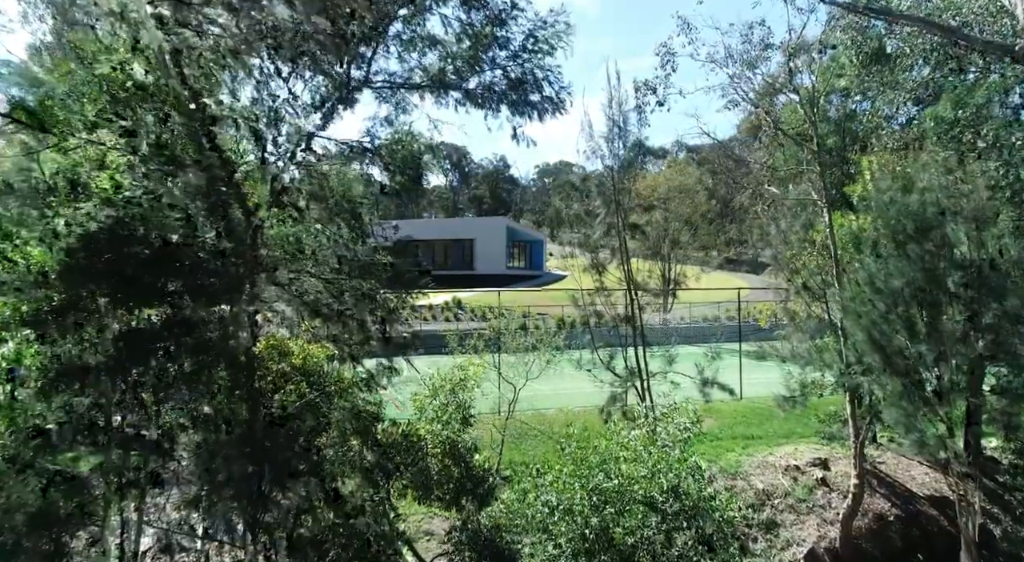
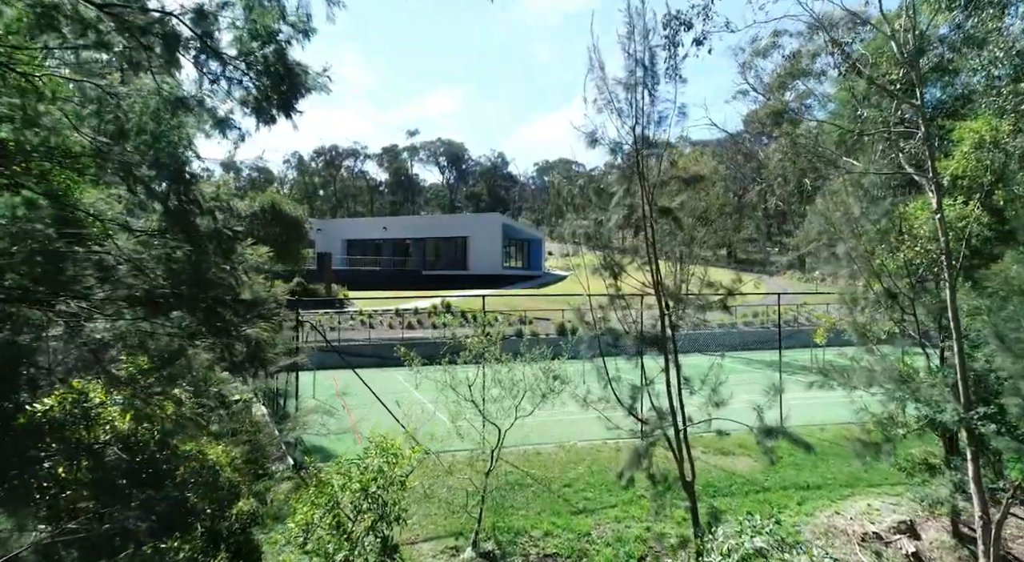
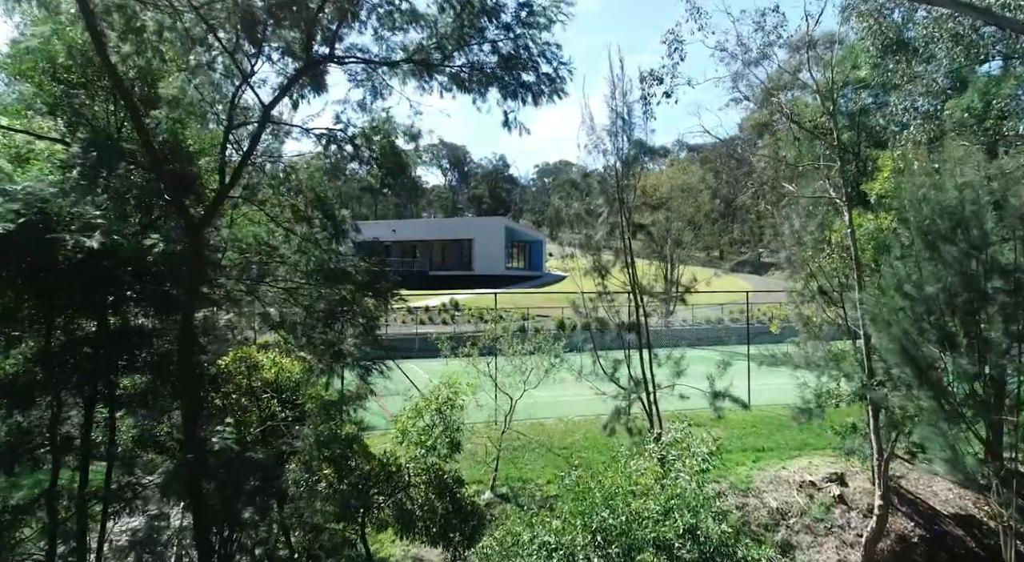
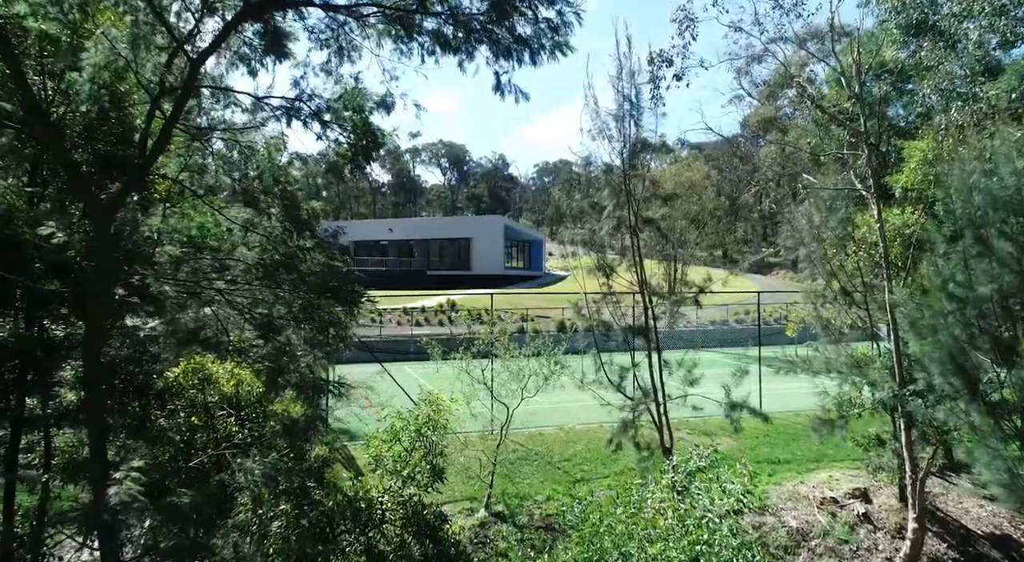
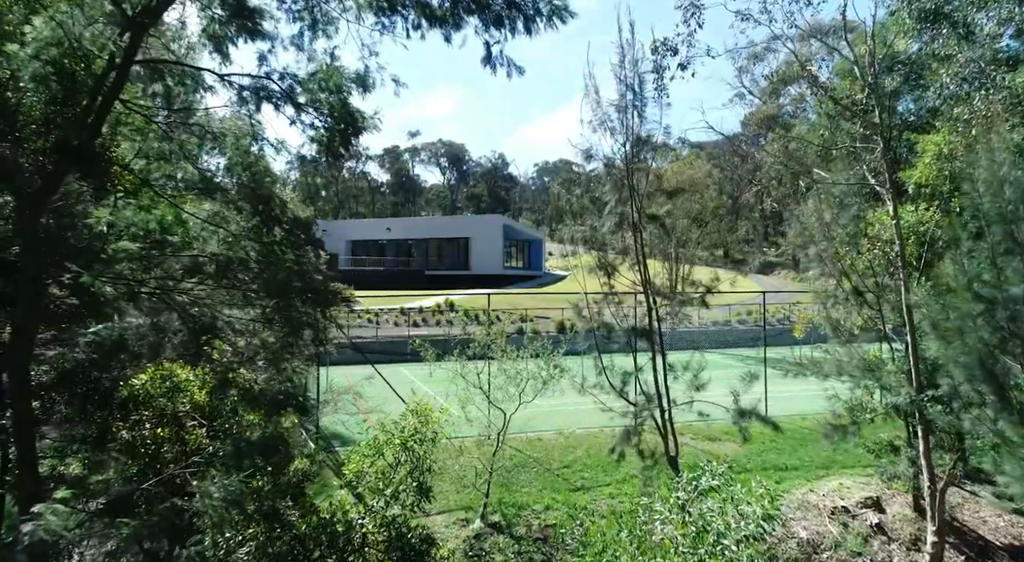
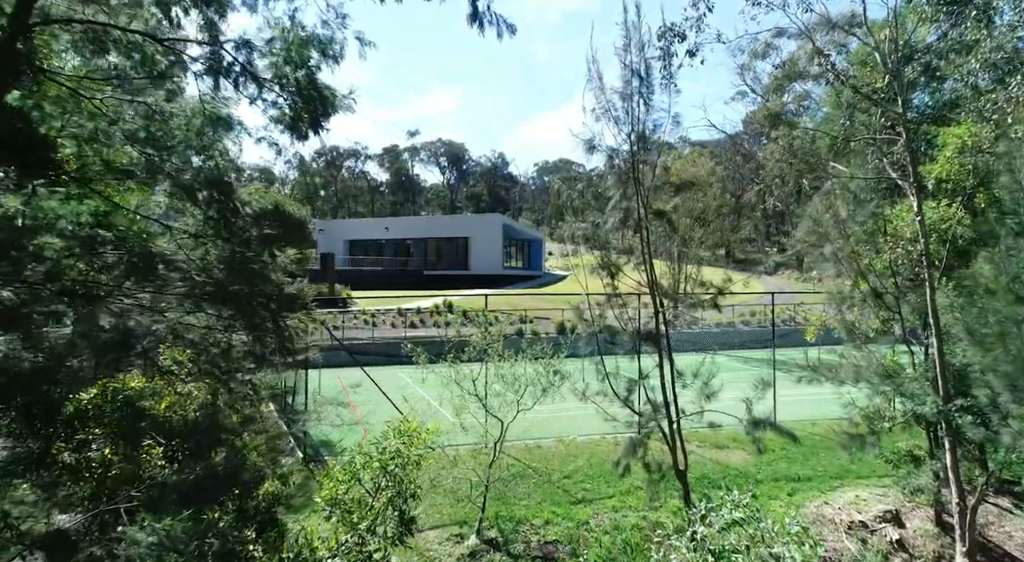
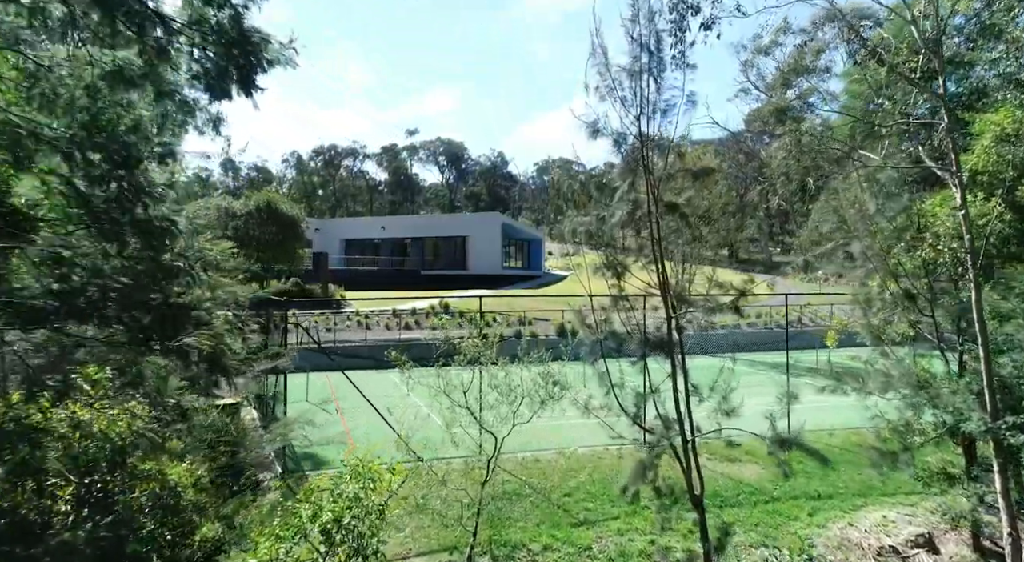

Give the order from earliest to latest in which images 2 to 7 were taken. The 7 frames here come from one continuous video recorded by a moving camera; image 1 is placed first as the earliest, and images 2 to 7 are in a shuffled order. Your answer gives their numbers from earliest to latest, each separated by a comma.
3, 4, 5, 6, 2, 7
